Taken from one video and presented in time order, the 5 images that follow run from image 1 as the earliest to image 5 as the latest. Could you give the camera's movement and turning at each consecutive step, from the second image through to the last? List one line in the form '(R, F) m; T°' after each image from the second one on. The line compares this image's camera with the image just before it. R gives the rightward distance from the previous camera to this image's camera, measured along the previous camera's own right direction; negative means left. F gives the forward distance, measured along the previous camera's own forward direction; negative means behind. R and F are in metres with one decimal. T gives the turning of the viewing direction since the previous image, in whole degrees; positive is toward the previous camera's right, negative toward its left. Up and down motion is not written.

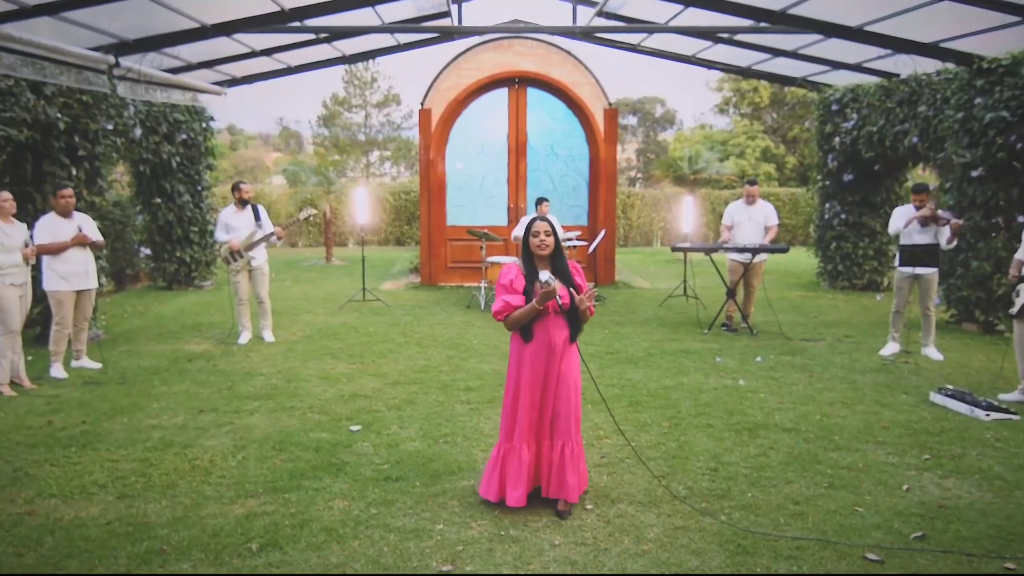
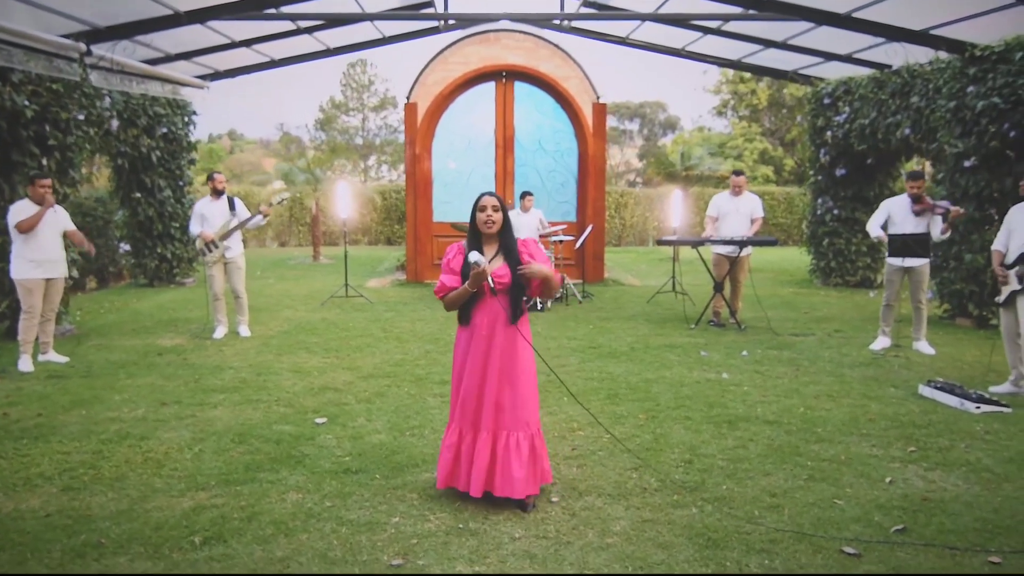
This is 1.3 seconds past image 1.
(+0.2, +0.2) m; 0°
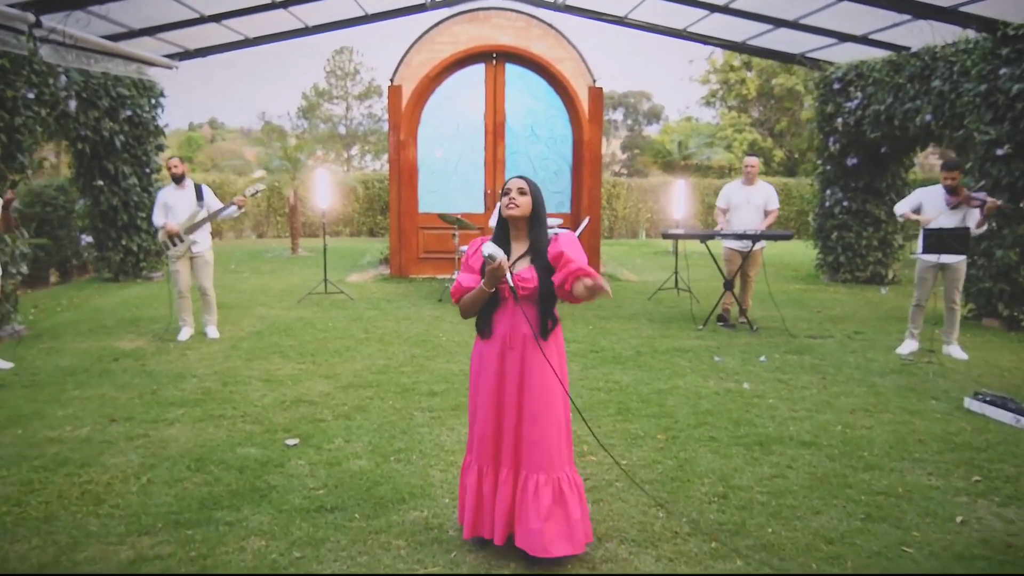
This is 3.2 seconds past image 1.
(-0.1, +0.6) m; +1°
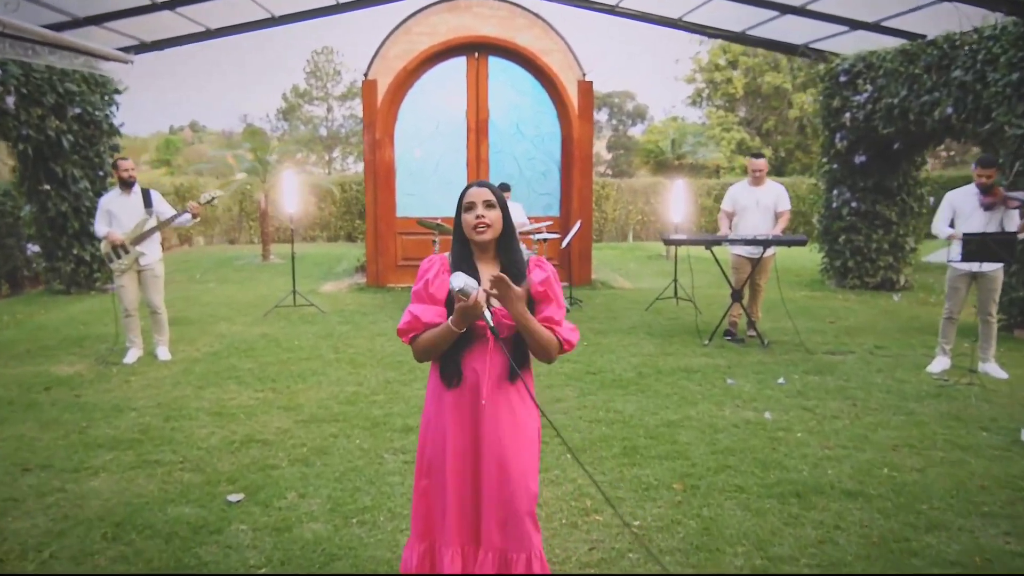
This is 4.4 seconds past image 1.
(0.0, +0.7) m; +1°
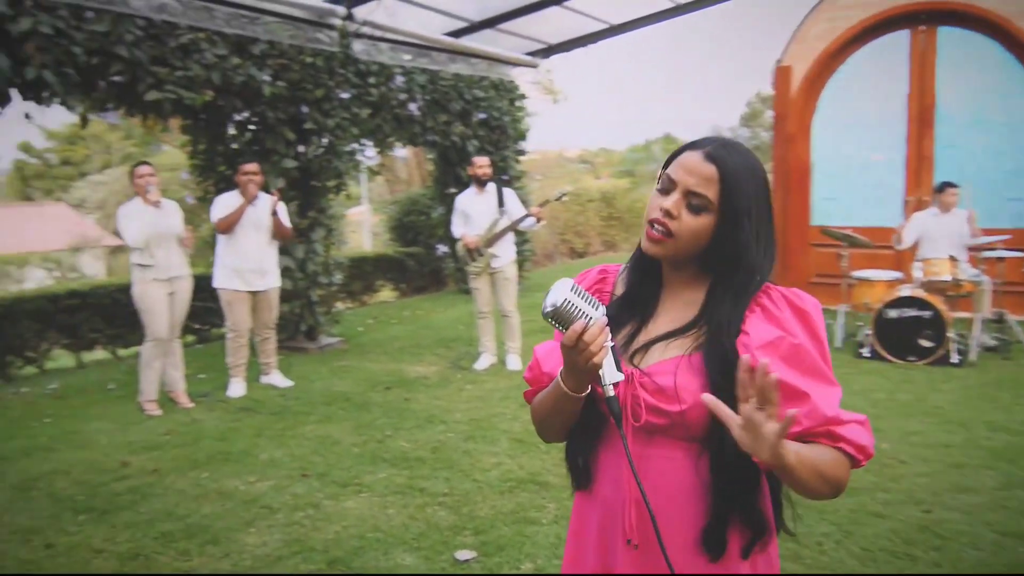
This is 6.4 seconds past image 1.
(+0.4, +1.1) m; -30°
